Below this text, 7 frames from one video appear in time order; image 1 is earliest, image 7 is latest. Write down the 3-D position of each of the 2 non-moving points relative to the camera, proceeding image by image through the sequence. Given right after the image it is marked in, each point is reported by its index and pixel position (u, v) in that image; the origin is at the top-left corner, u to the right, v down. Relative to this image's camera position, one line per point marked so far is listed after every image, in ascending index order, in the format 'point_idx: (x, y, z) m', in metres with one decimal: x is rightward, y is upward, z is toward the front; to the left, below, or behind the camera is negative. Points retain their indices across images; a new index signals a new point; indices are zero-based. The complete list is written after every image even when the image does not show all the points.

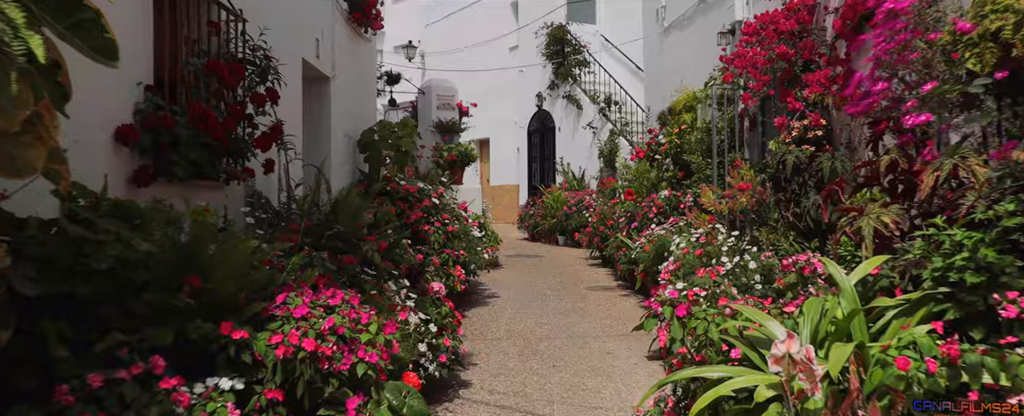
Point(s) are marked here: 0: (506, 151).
0: (-0.1, +1.3, +16.0) m
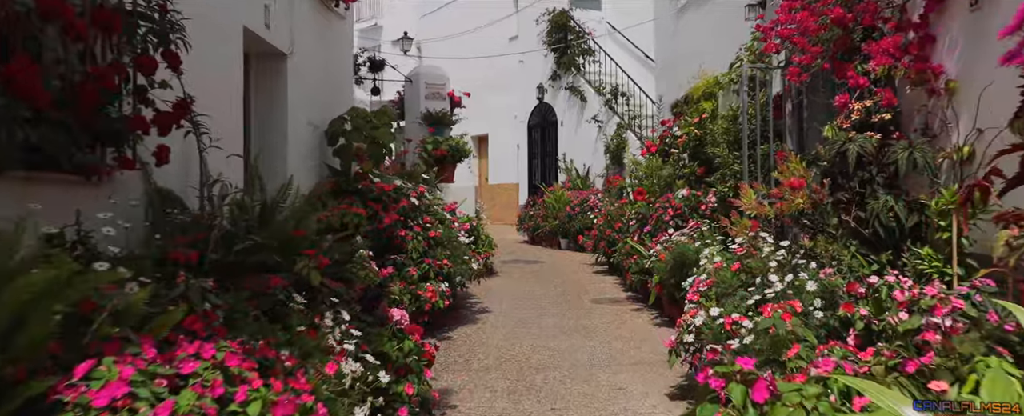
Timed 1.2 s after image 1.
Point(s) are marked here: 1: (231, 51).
0: (-0.2, +1.3, +15.0) m
1: (-1.5, +0.8, +3.8) m
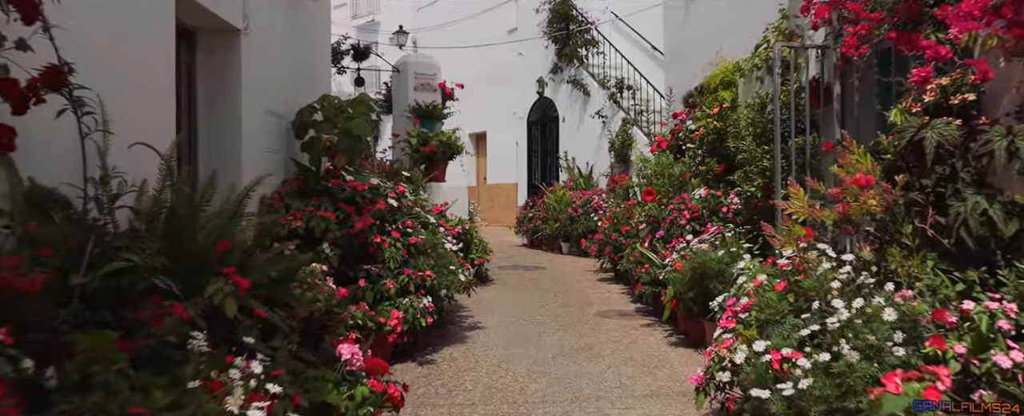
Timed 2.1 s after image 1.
0: (-0.2, +1.3, +14.2) m
1: (-1.6, +0.8, +3.0) m
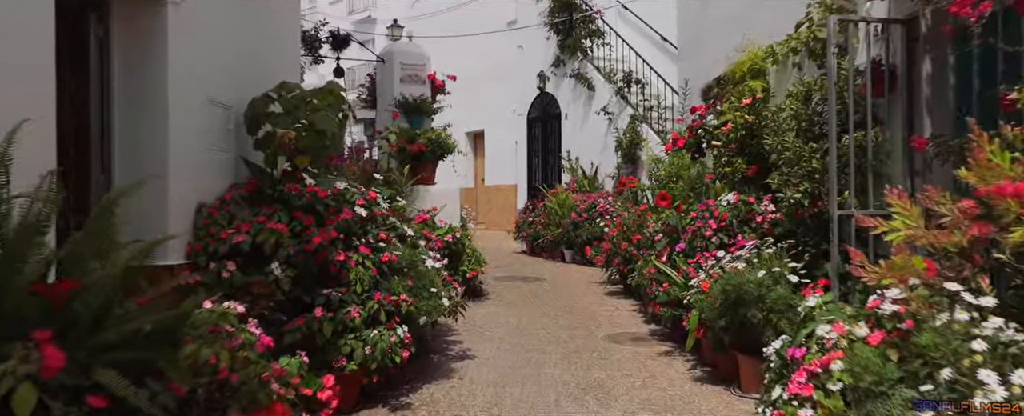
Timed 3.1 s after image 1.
0: (-0.2, +1.2, +13.3) m
1: (-1.6, +0.8, +2.1) m
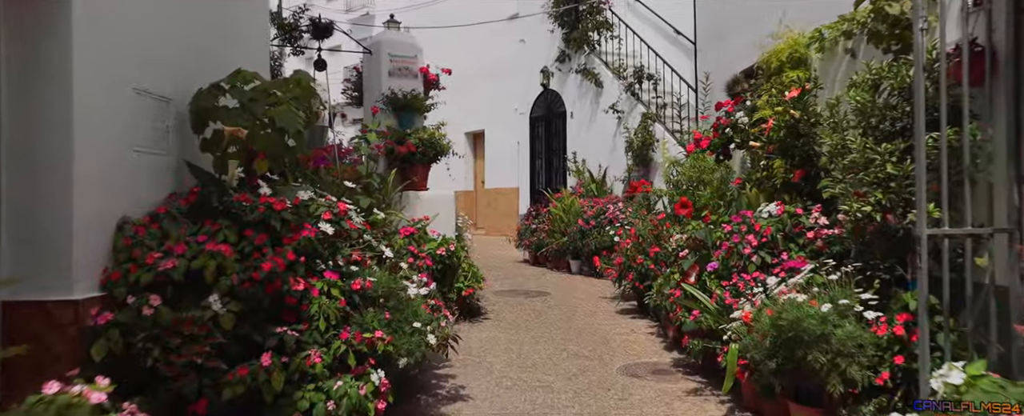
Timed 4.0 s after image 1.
0: (-0.2, +1.1, +12.5) m
1: (-1.6, +0.7, +1.3) m
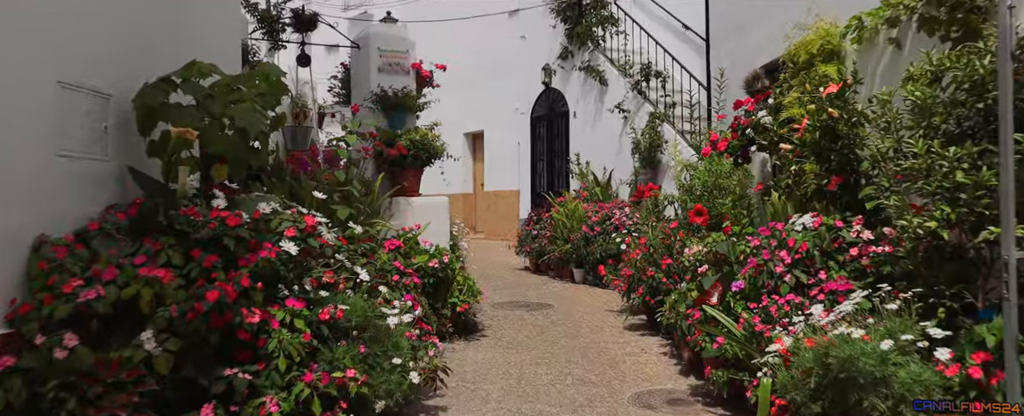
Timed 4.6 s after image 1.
0: (-0.2, +1.1, +11.9) m
1: (-1.6, +0.6, +0.7) m
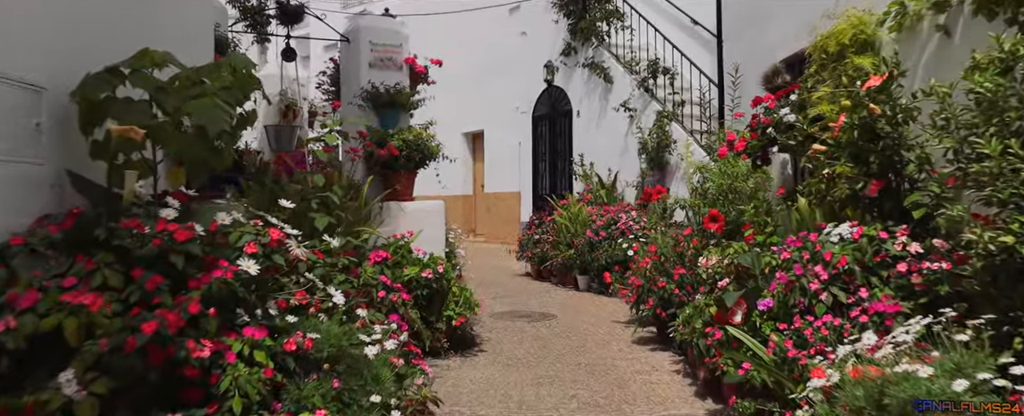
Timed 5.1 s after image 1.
0: (-0.2, +1.0, +11.5) m
1: (-1.7, +0.6, +0.3) m
